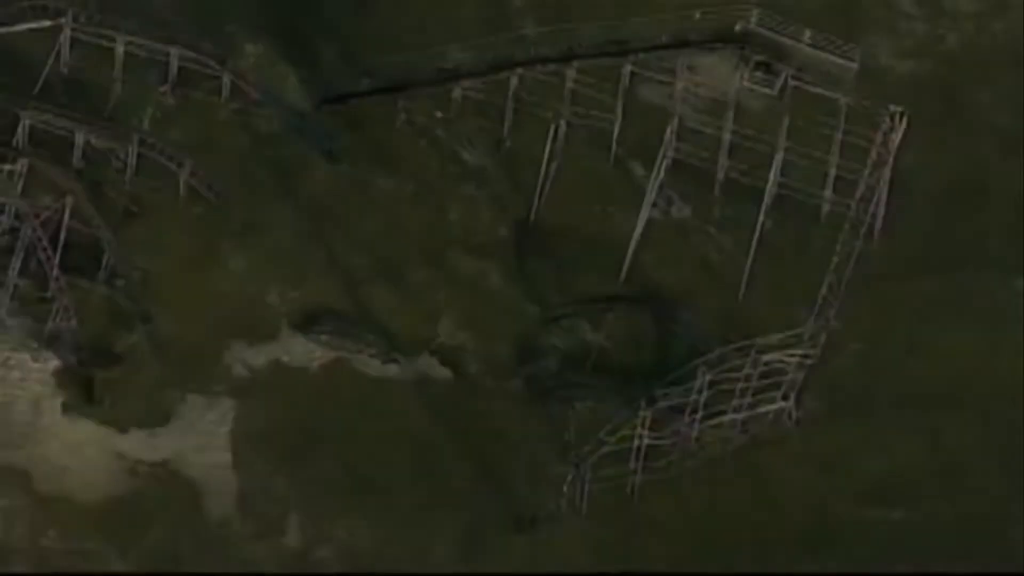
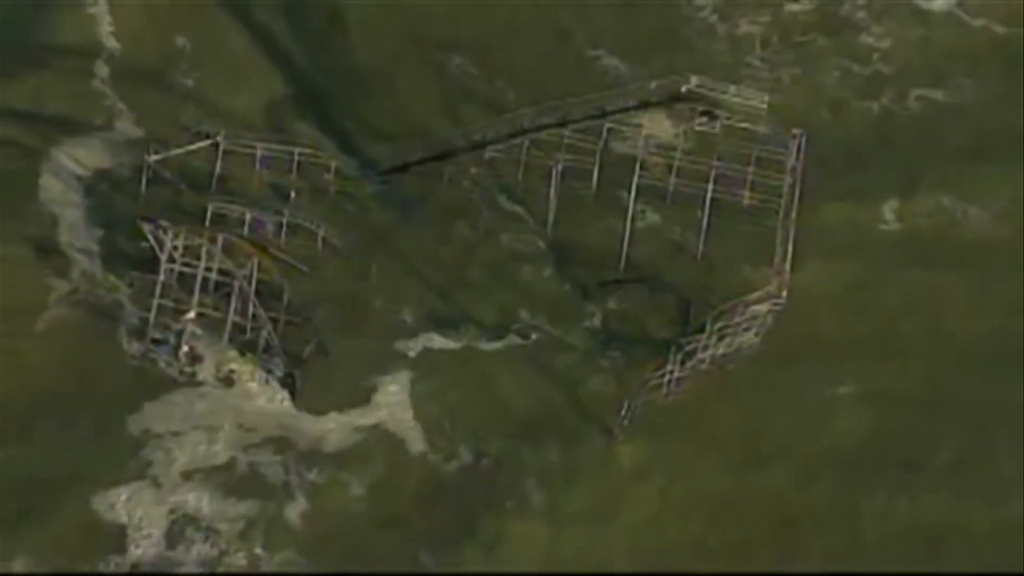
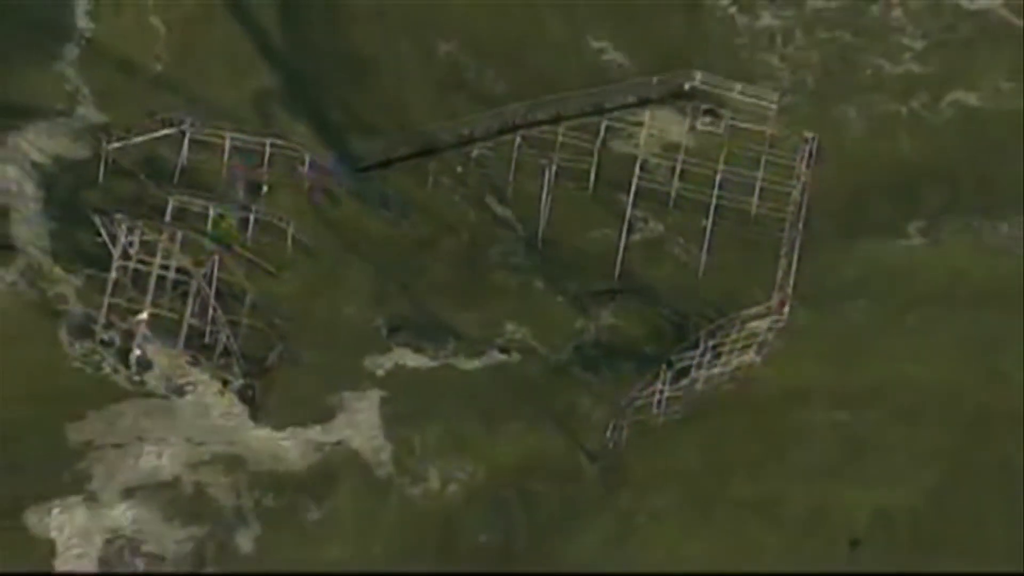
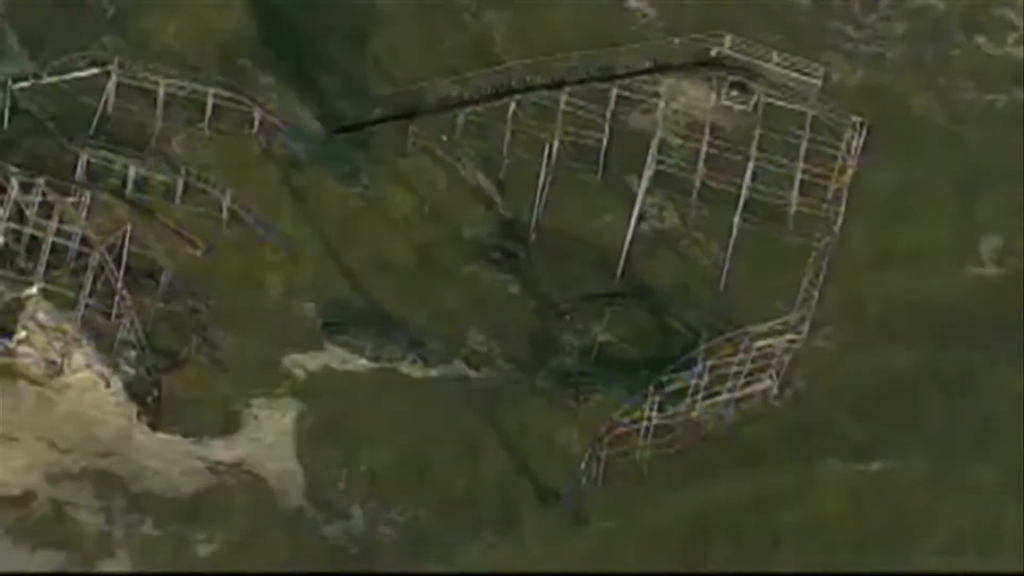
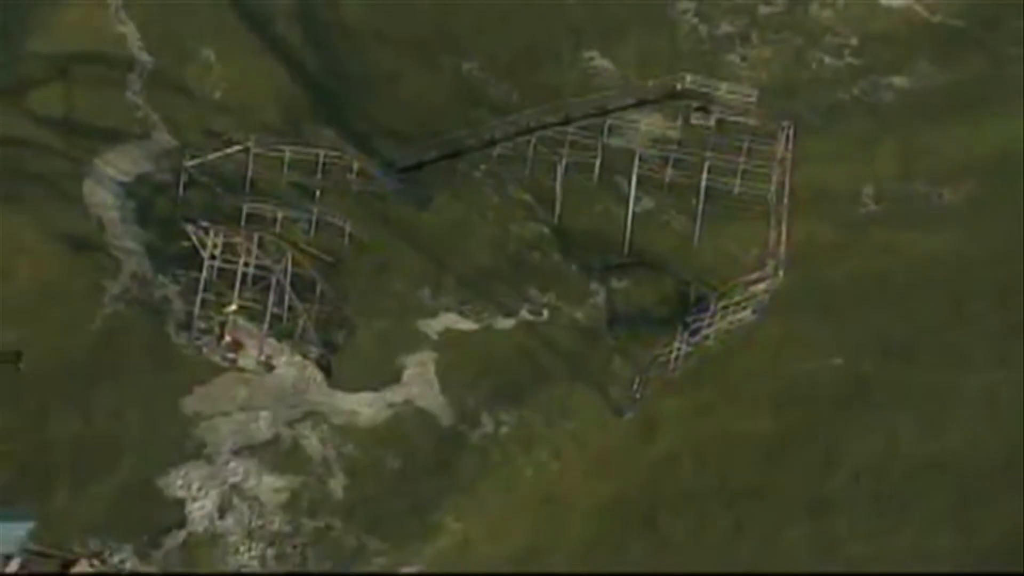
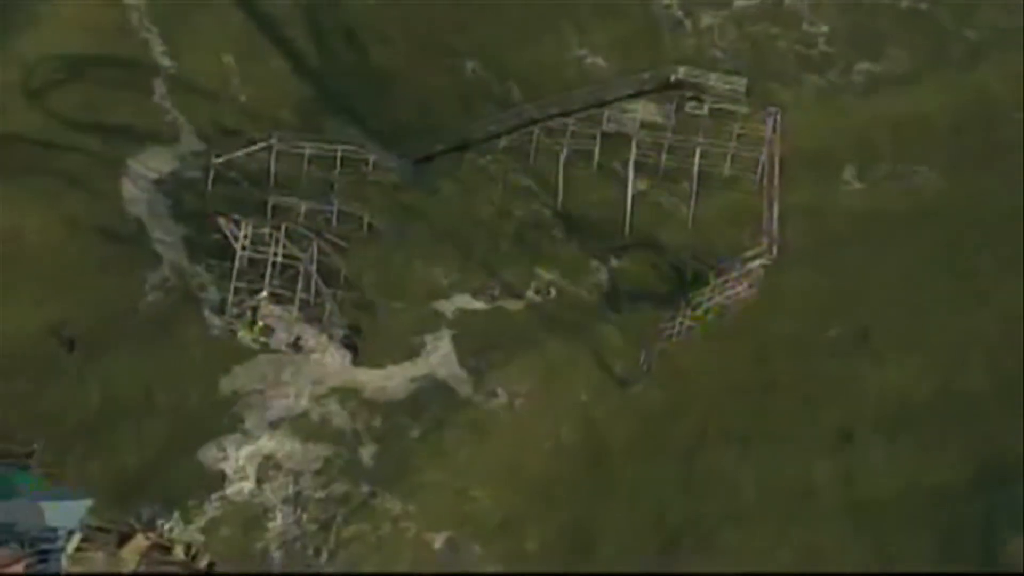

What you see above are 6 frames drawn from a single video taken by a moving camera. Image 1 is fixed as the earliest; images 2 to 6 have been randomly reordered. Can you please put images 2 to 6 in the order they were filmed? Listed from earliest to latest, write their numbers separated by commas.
4, 3, 2, 5, 6
